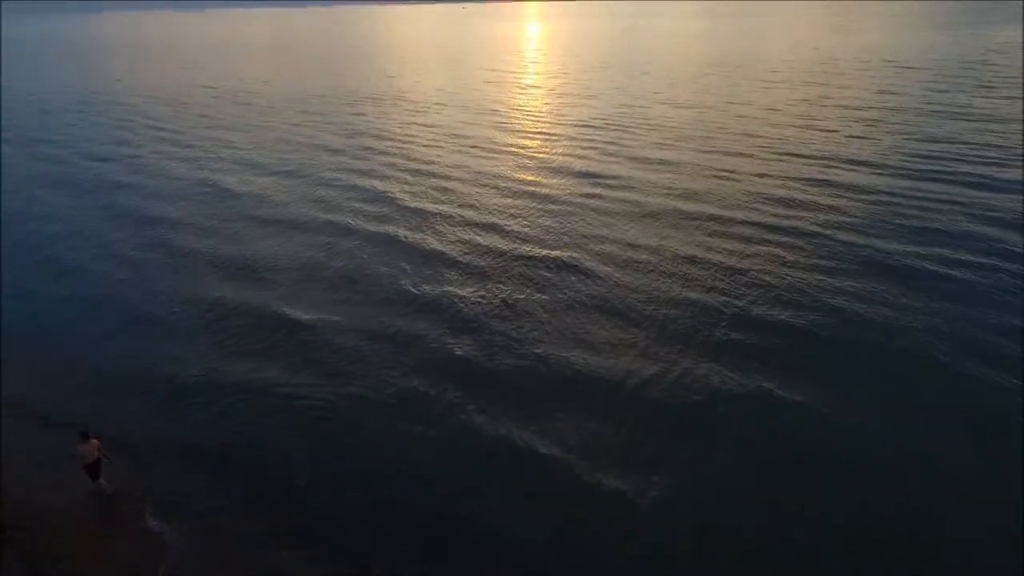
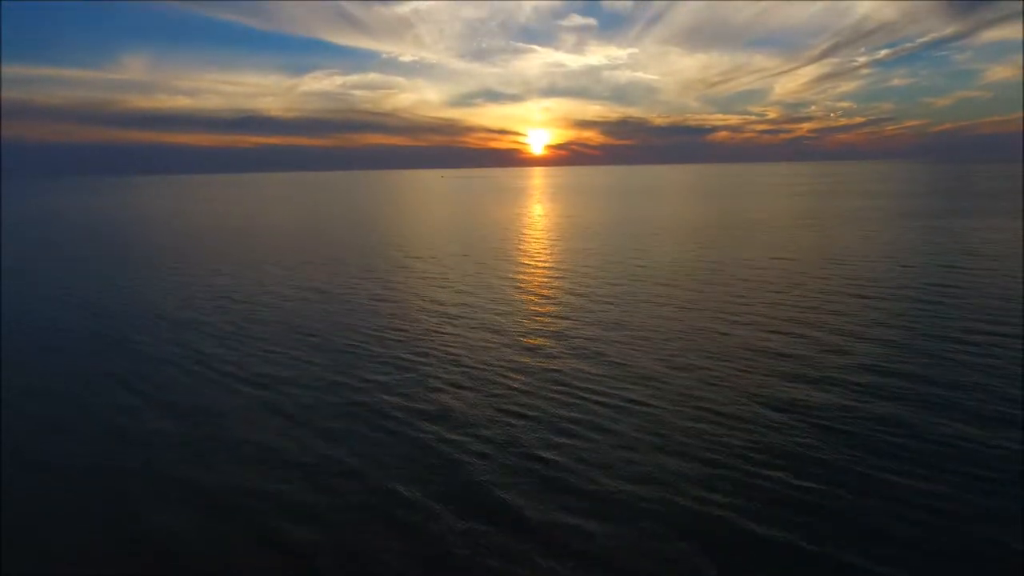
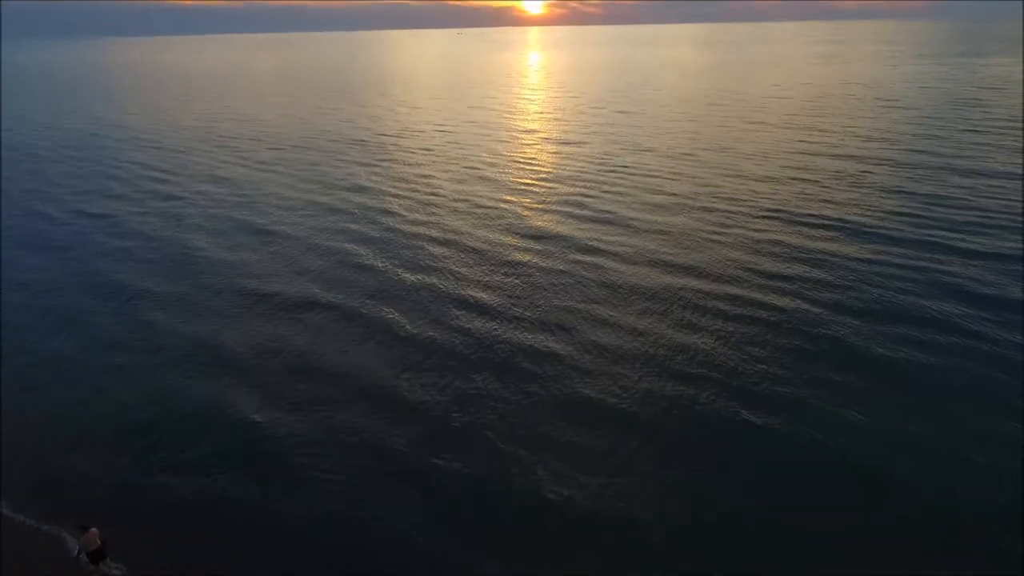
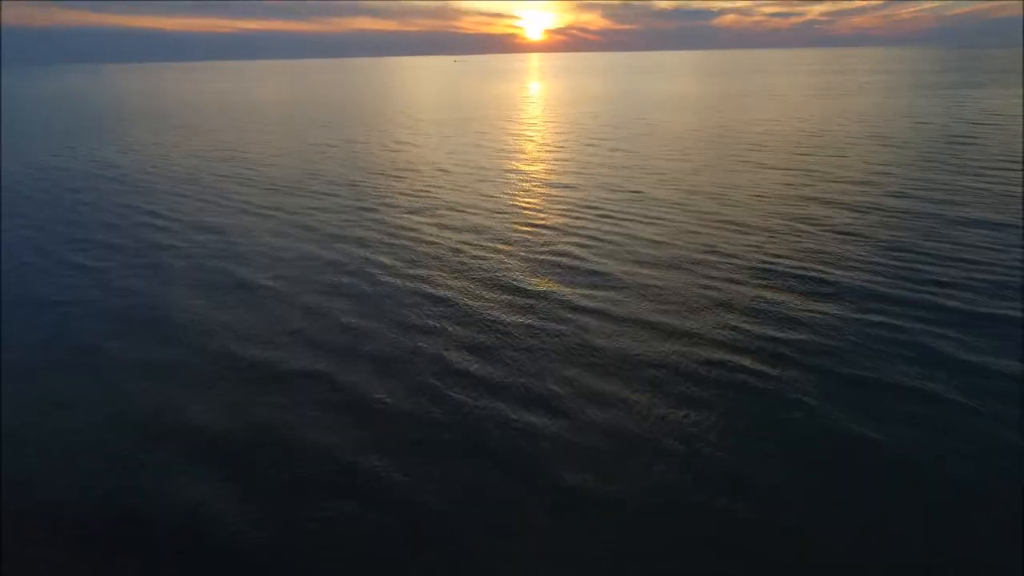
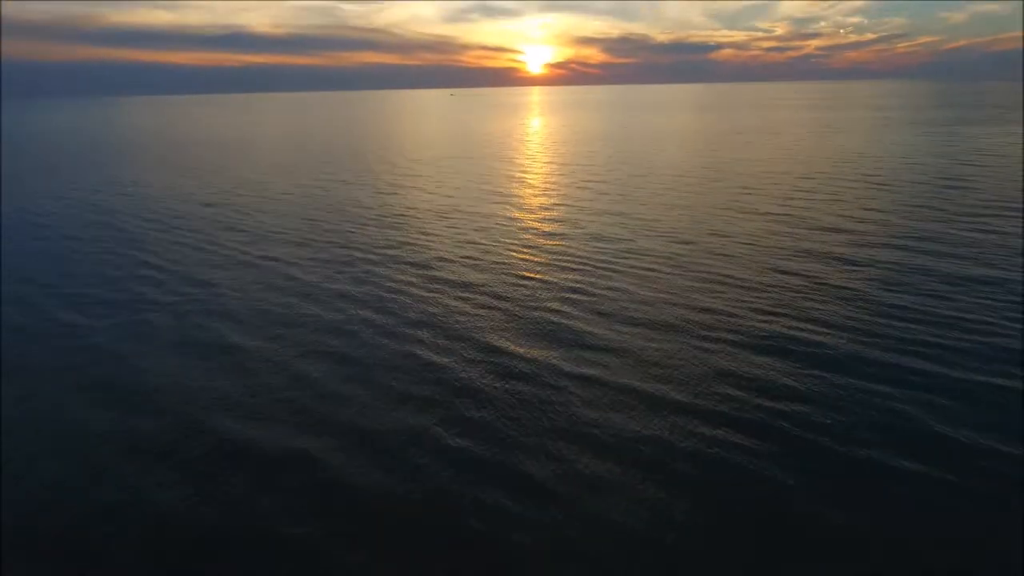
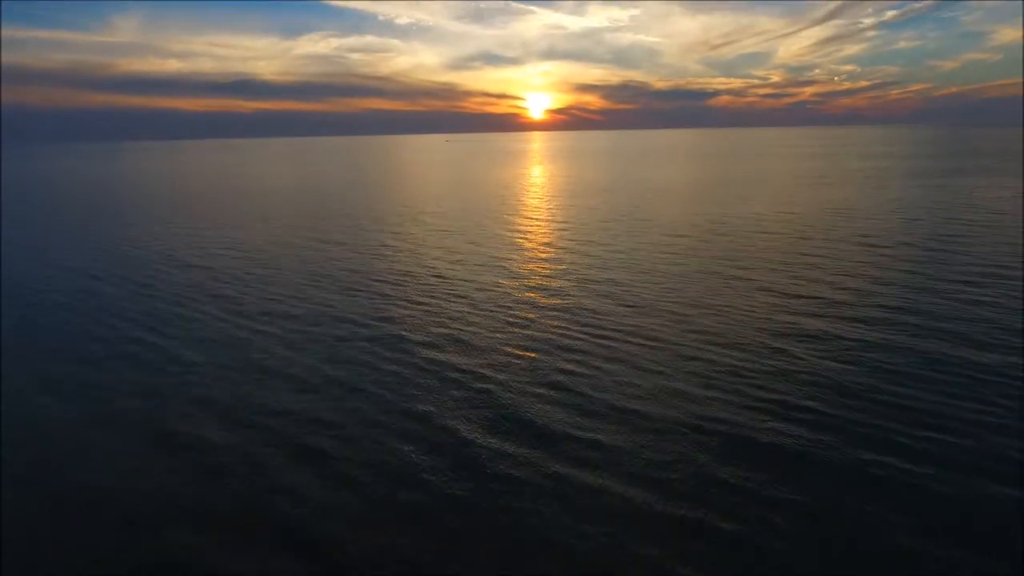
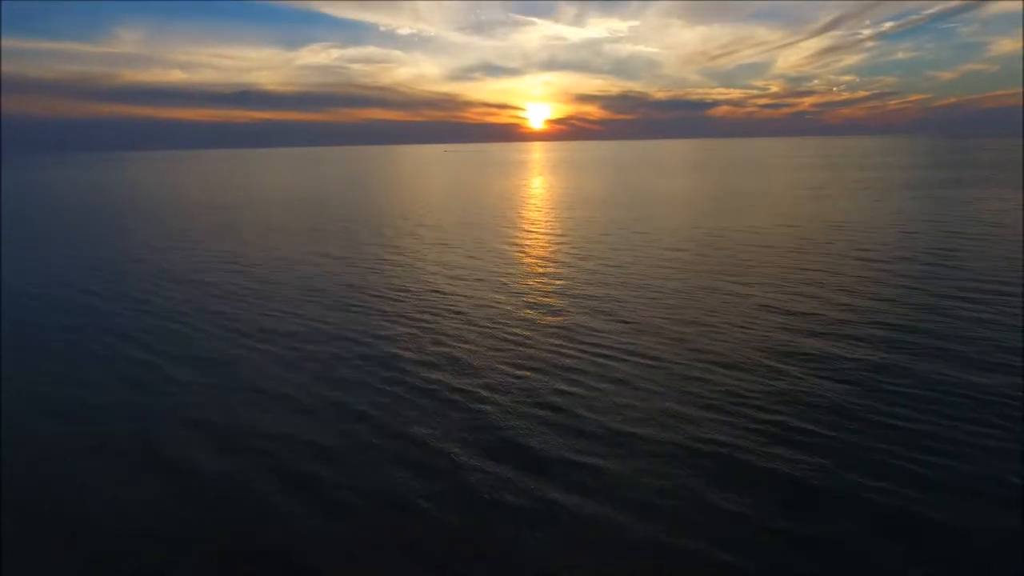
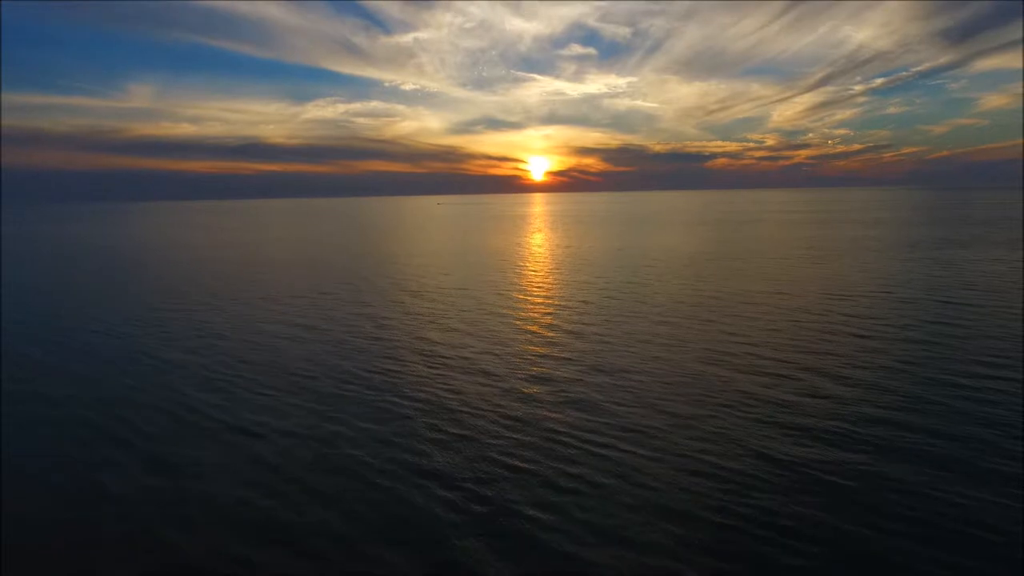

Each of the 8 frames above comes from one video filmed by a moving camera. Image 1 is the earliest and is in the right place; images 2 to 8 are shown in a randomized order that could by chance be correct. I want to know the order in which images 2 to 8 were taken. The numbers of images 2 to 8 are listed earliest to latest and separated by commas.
3, 4, 5, 6, 7, 2, 8
